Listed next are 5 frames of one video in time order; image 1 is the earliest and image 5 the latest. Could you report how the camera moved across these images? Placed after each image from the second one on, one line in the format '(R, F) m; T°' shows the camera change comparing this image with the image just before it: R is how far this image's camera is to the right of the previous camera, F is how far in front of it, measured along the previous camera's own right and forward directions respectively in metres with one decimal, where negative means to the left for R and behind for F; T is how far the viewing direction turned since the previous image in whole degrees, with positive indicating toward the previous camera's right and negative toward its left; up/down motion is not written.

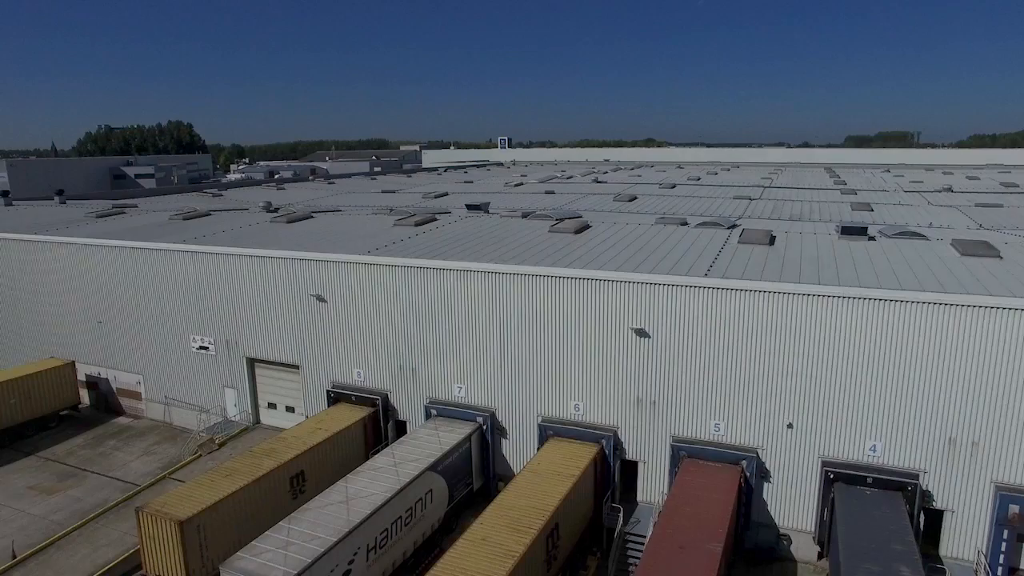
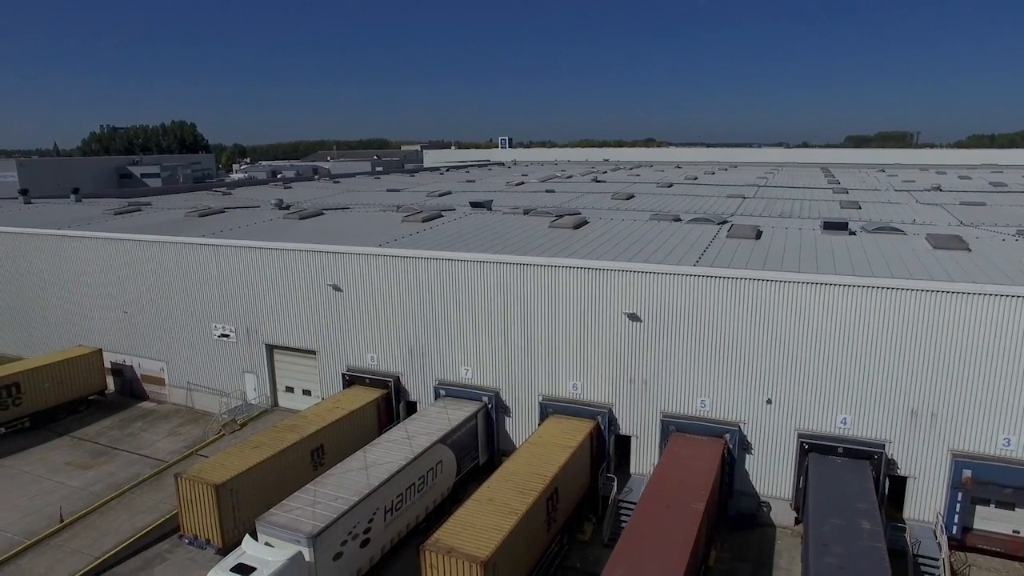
(-0.1, -1.6) m; 0°
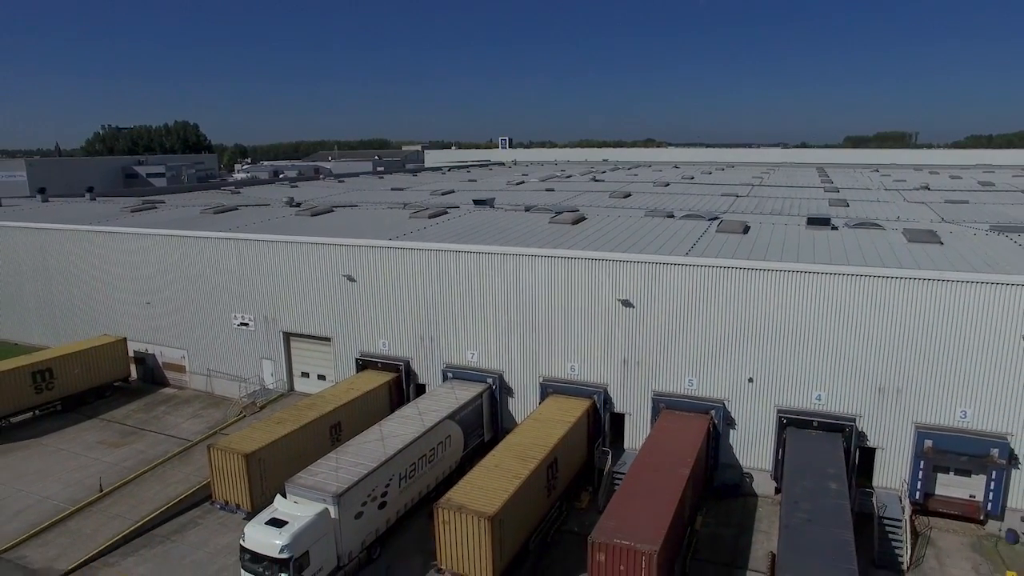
(-0.1, -1.7) m; 0°
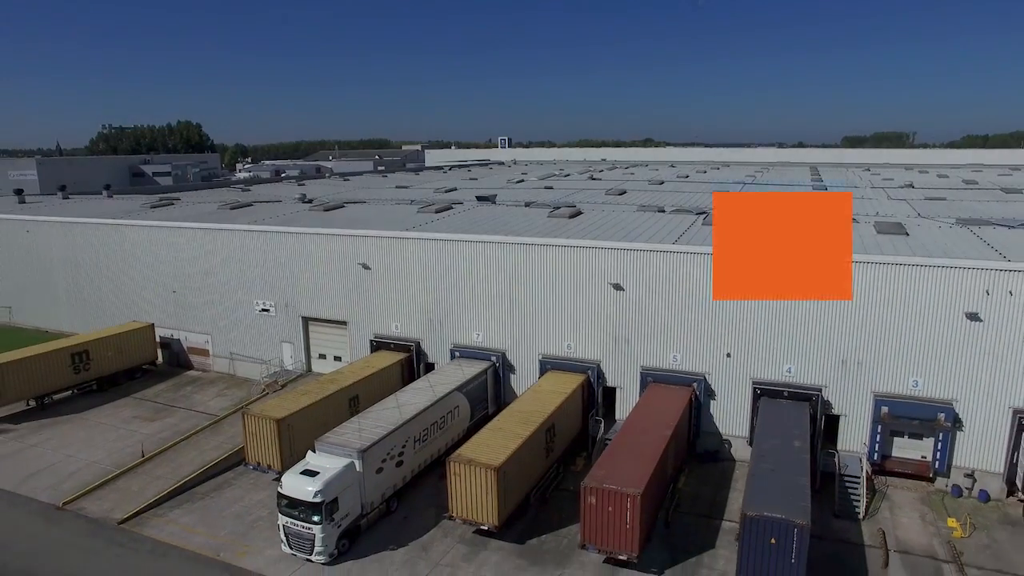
(-0.1, -2.3) m; 0°
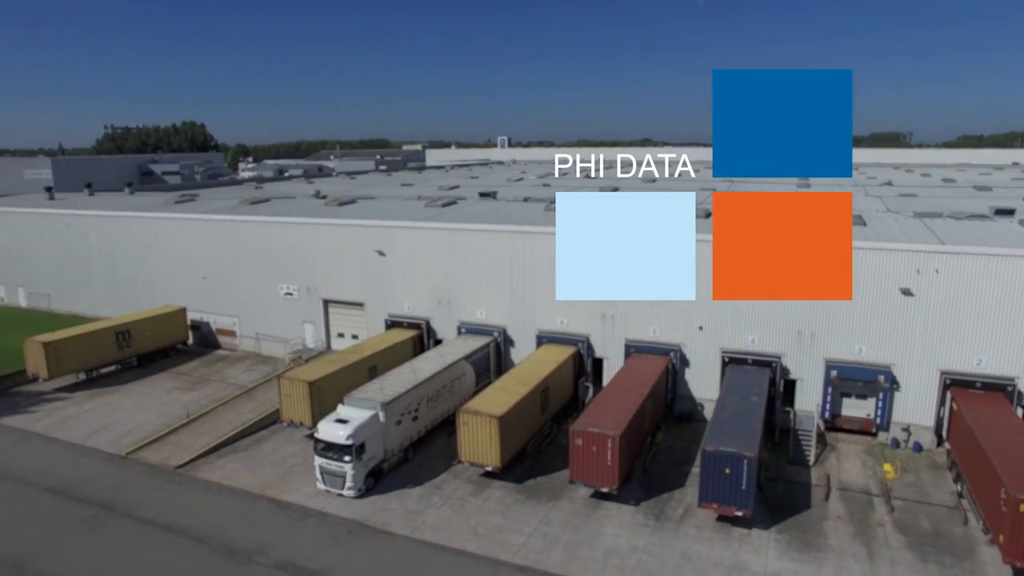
(0.0, -3.2) m; 0°
